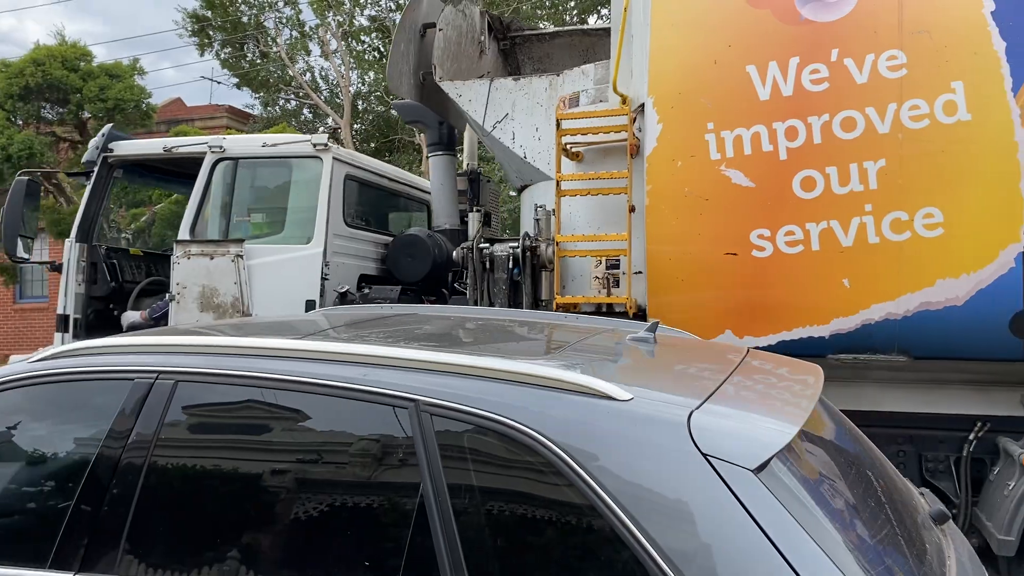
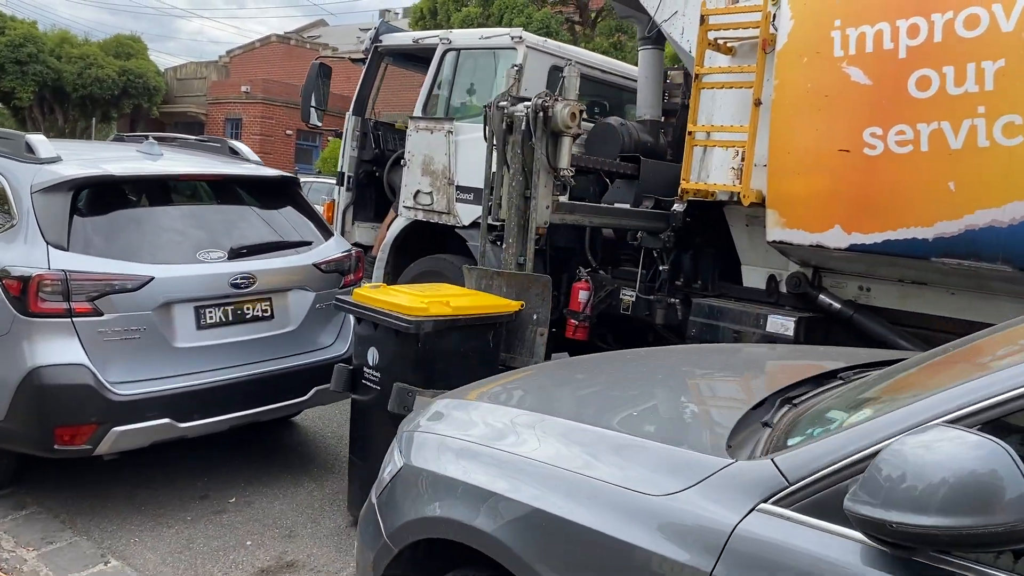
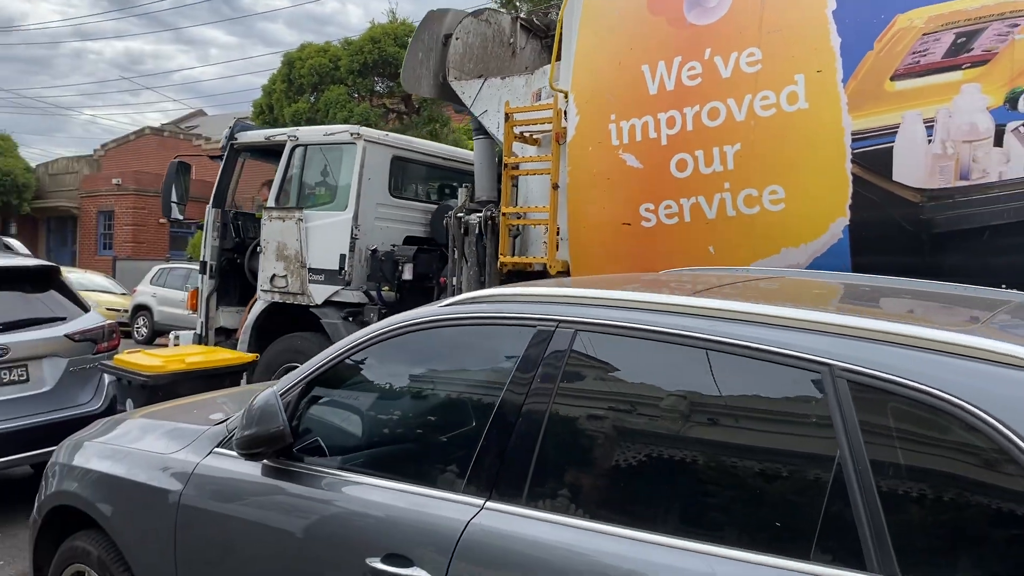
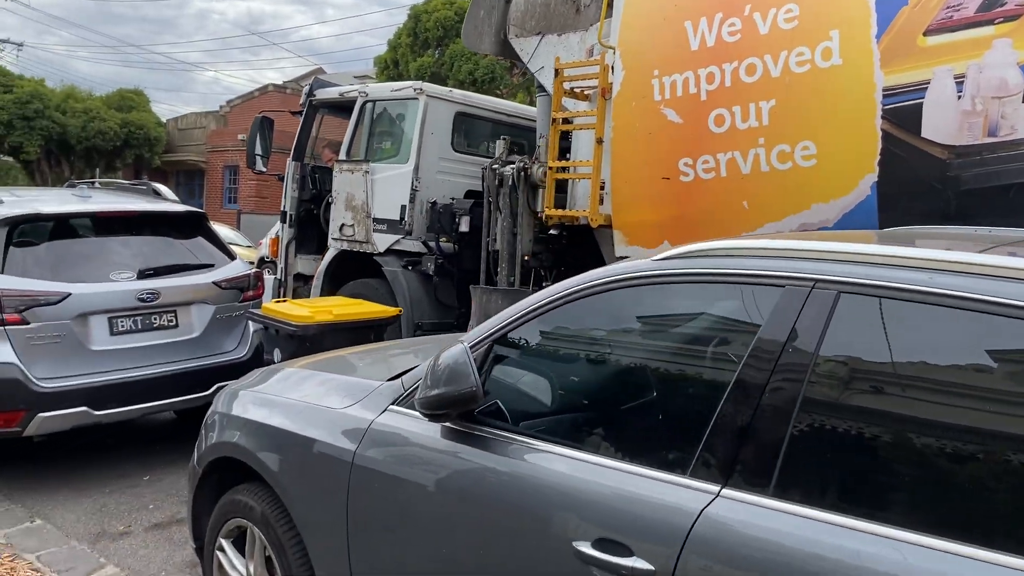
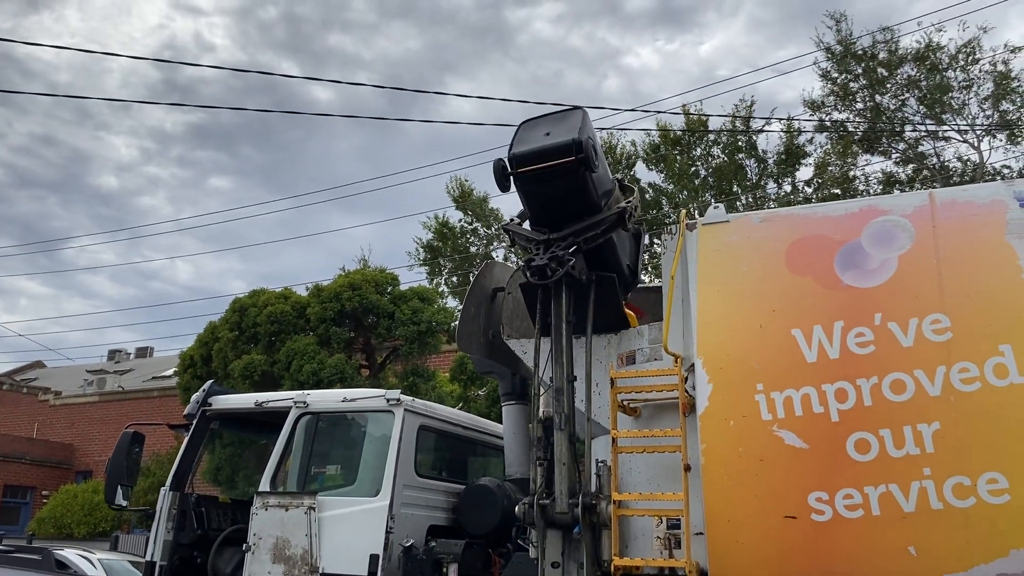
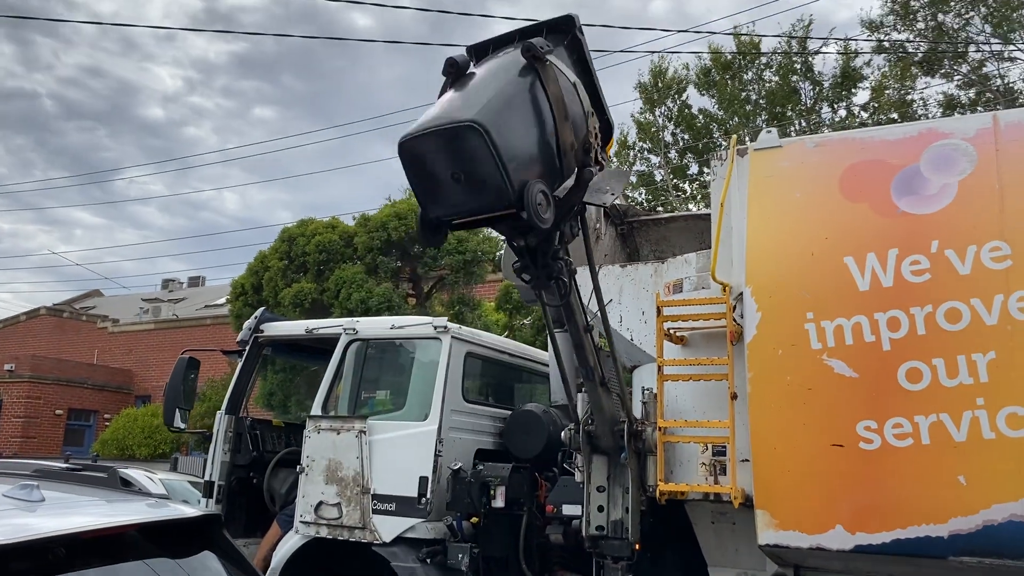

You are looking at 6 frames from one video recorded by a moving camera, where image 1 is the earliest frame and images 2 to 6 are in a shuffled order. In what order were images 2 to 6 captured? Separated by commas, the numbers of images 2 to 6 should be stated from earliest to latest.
3, 4, 2, 6, 5
